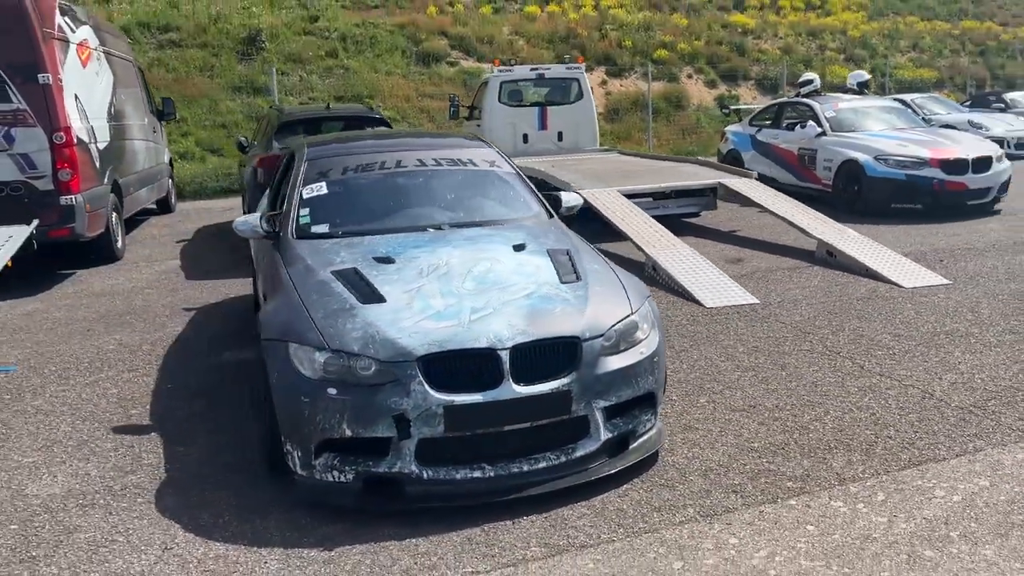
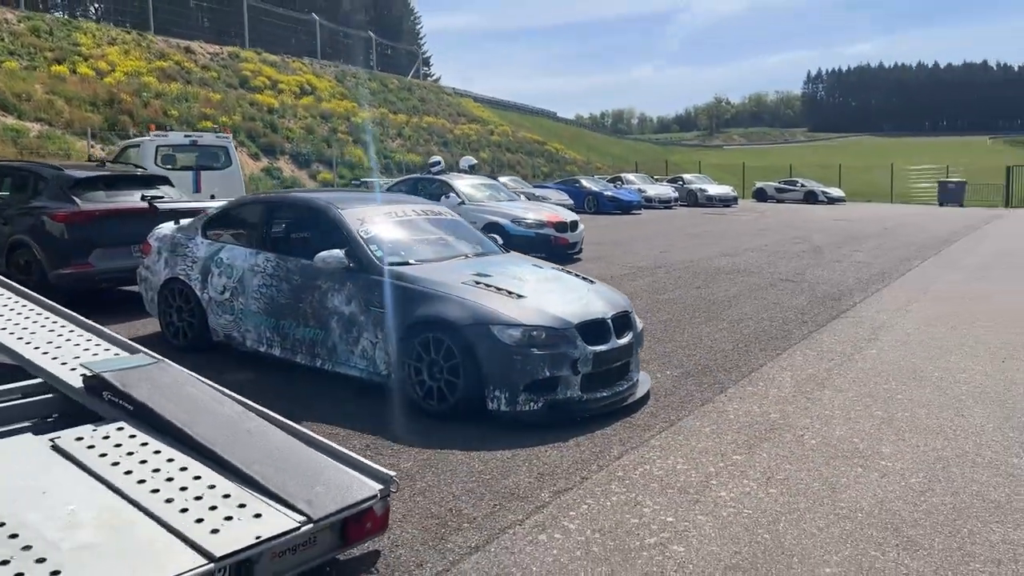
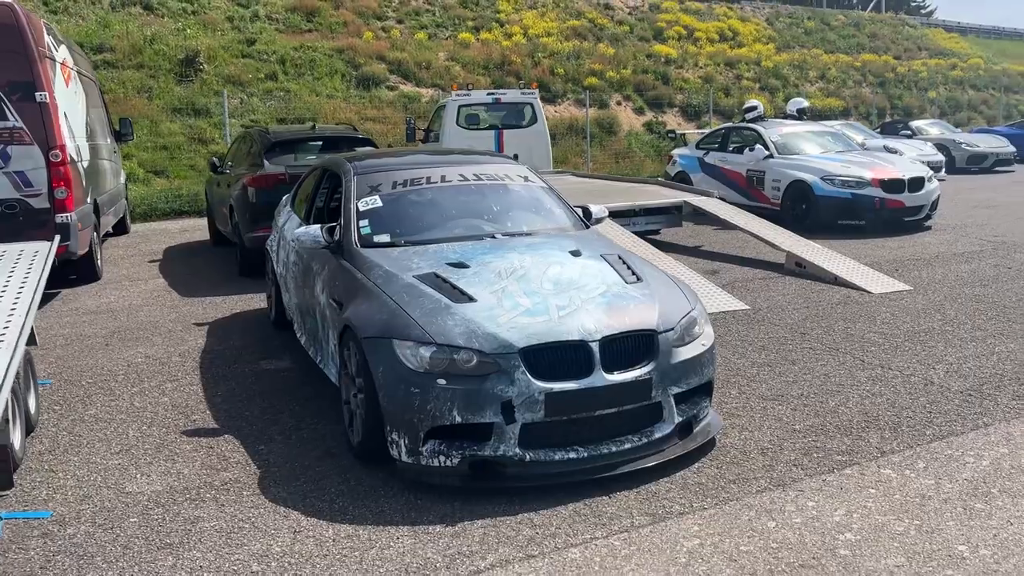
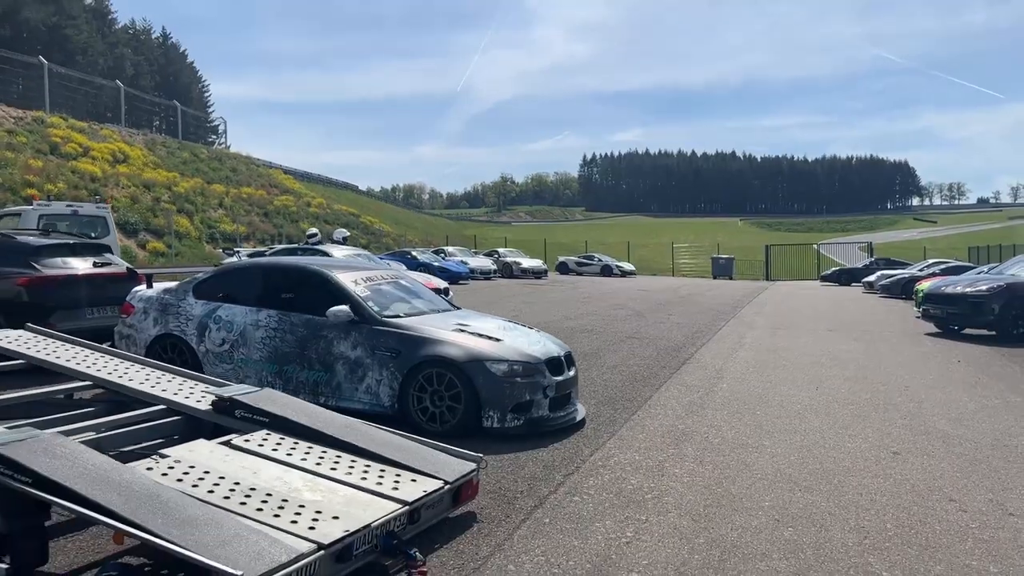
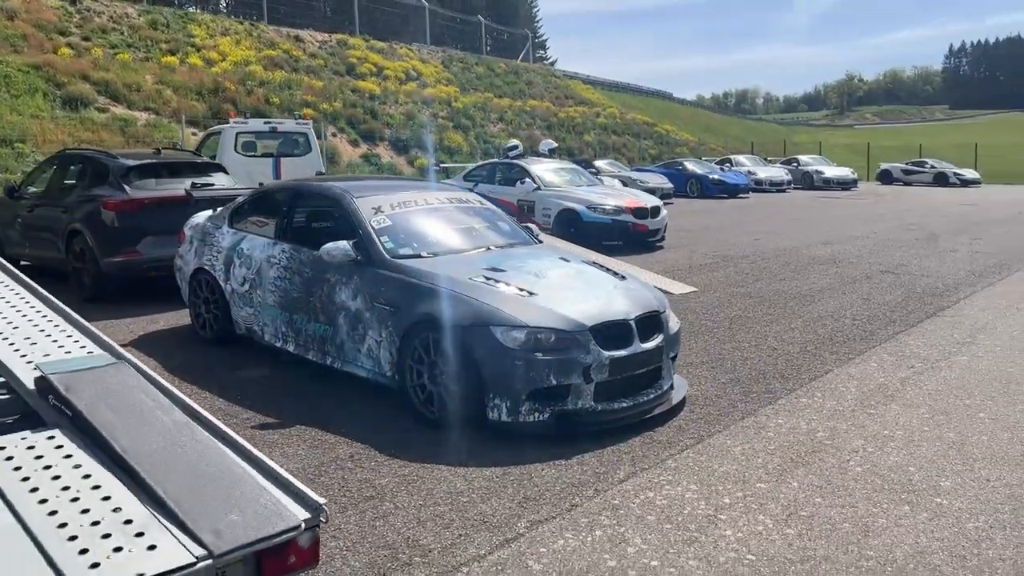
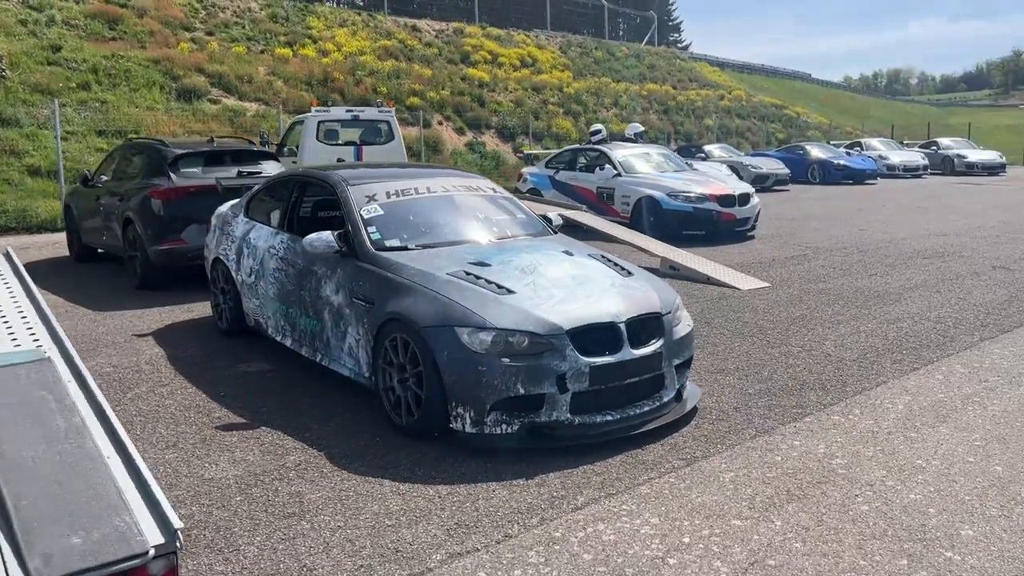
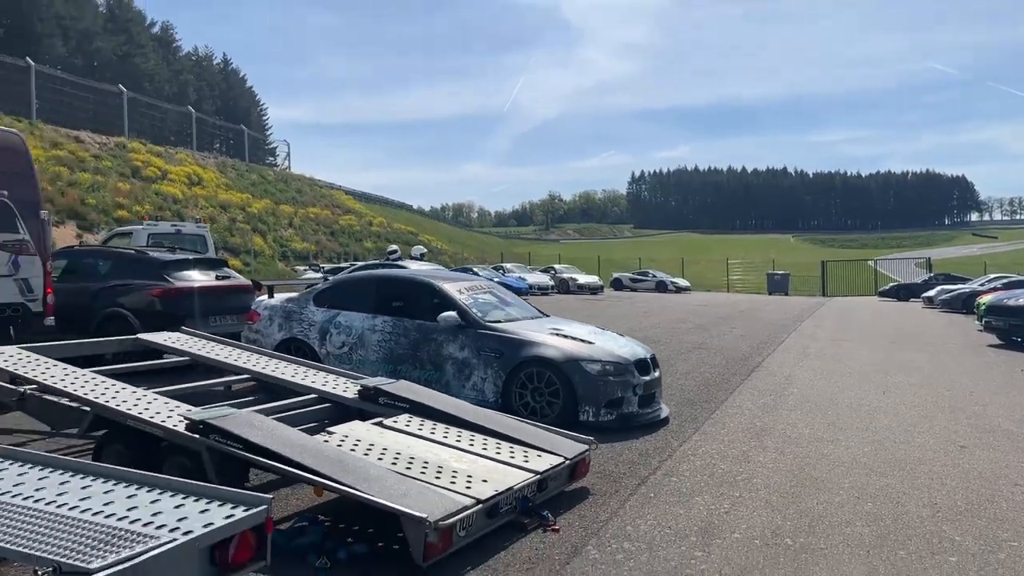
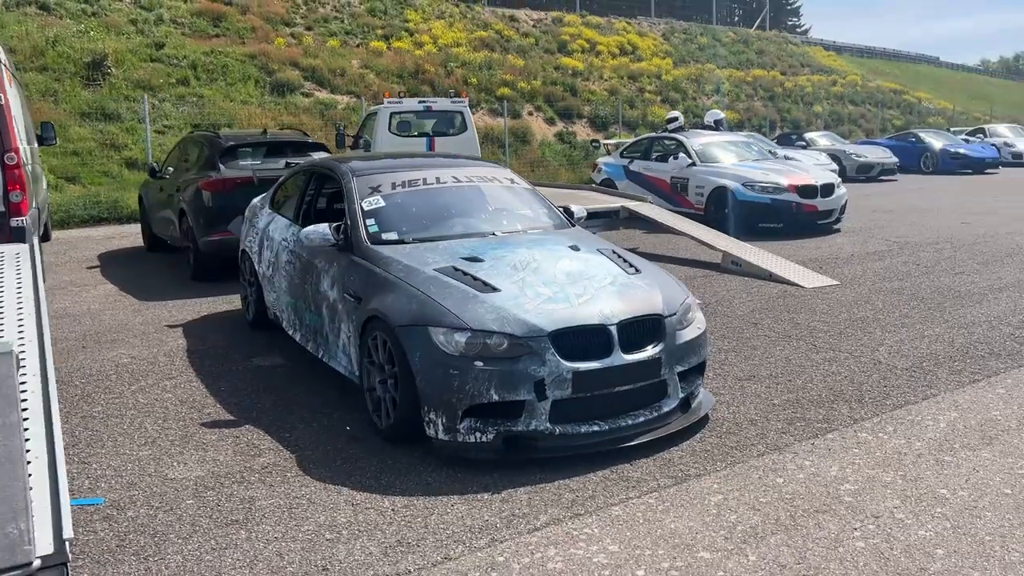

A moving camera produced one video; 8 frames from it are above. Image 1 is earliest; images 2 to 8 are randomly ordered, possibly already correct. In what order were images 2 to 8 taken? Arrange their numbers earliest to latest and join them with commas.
3, 8, 6, 5, 2, 4, 7
